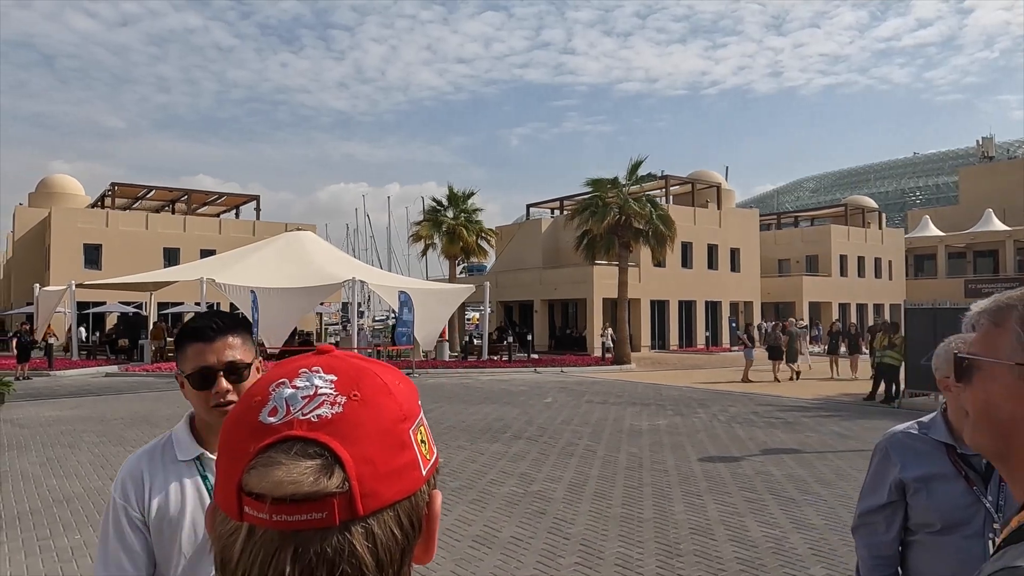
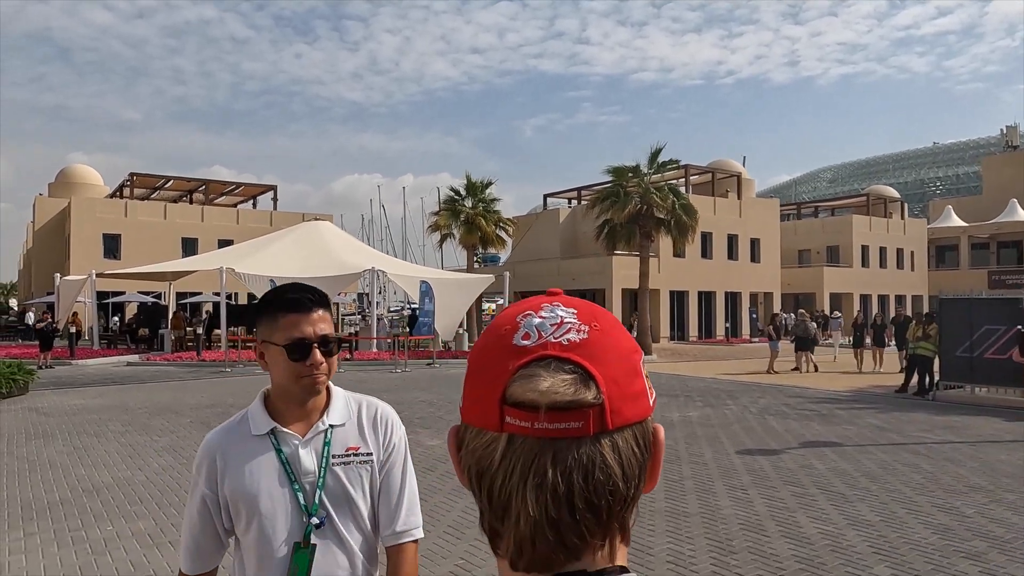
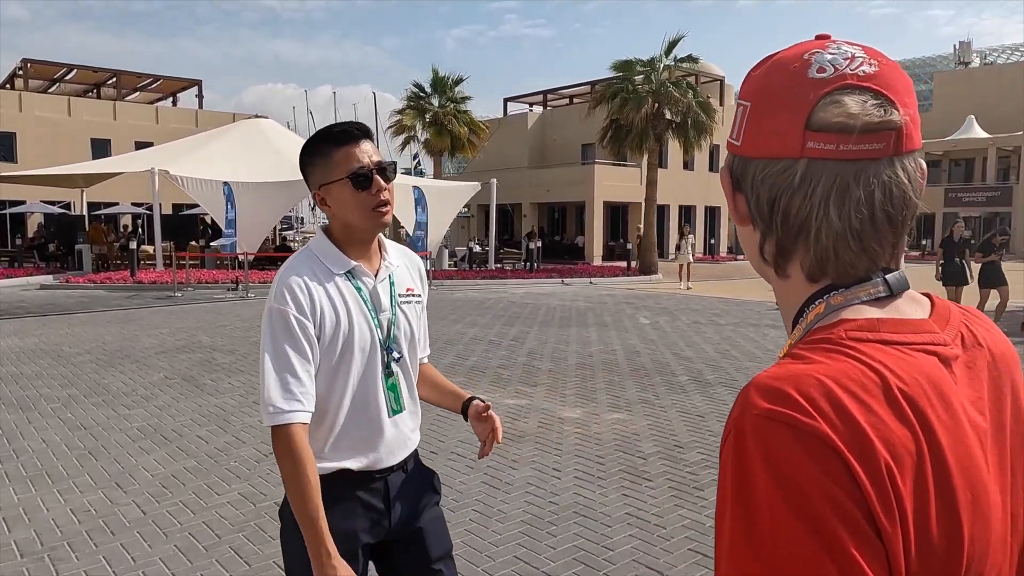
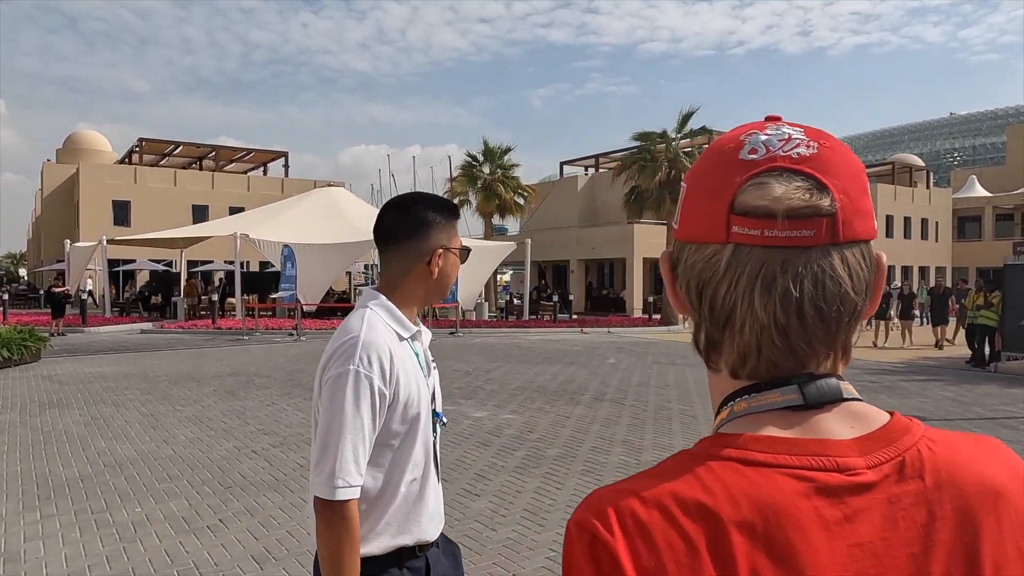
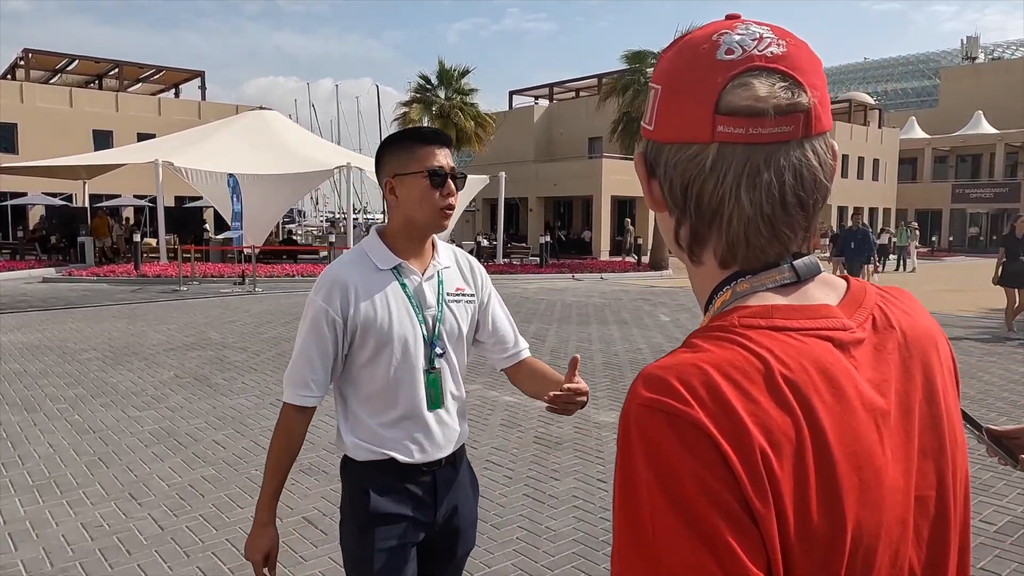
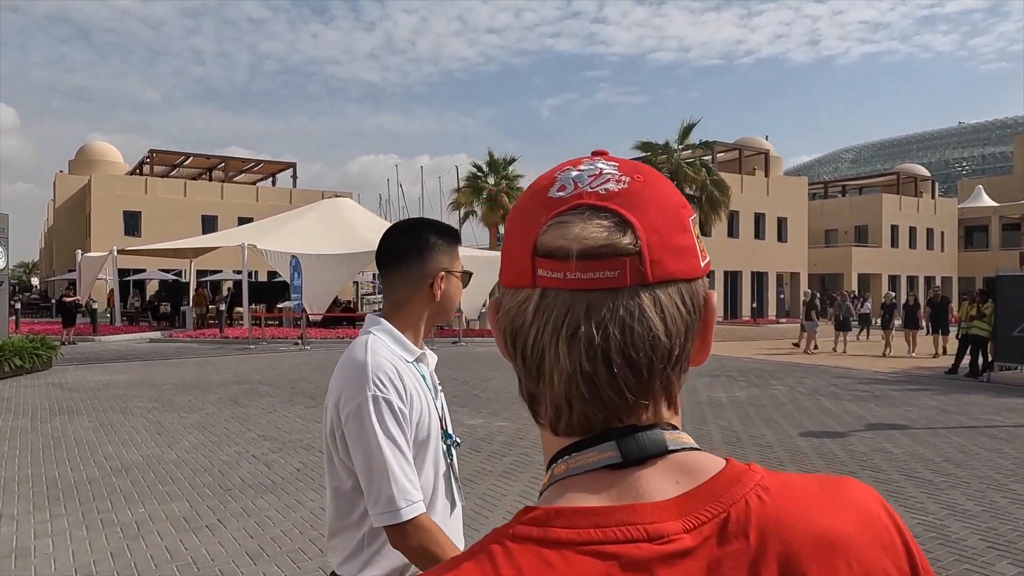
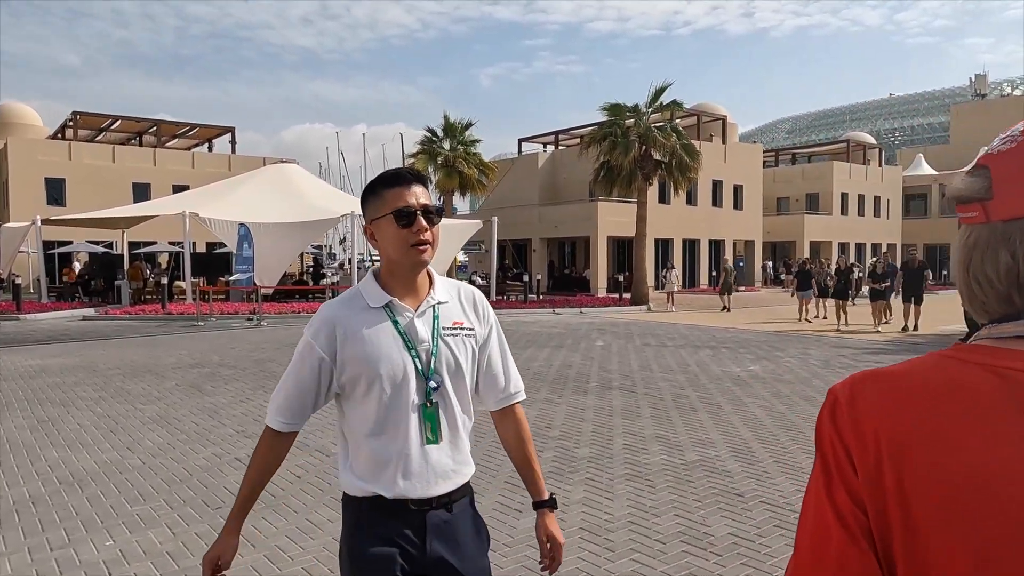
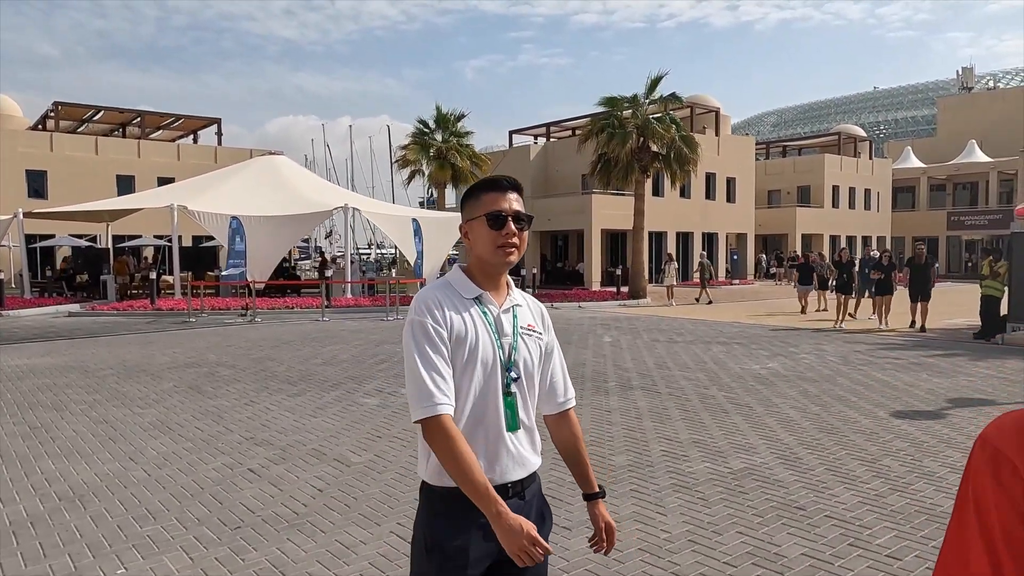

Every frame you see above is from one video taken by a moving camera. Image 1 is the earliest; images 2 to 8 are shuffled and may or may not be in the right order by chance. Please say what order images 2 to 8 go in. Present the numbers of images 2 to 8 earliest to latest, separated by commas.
2, 6, 4, 7, 8, 3, 5
